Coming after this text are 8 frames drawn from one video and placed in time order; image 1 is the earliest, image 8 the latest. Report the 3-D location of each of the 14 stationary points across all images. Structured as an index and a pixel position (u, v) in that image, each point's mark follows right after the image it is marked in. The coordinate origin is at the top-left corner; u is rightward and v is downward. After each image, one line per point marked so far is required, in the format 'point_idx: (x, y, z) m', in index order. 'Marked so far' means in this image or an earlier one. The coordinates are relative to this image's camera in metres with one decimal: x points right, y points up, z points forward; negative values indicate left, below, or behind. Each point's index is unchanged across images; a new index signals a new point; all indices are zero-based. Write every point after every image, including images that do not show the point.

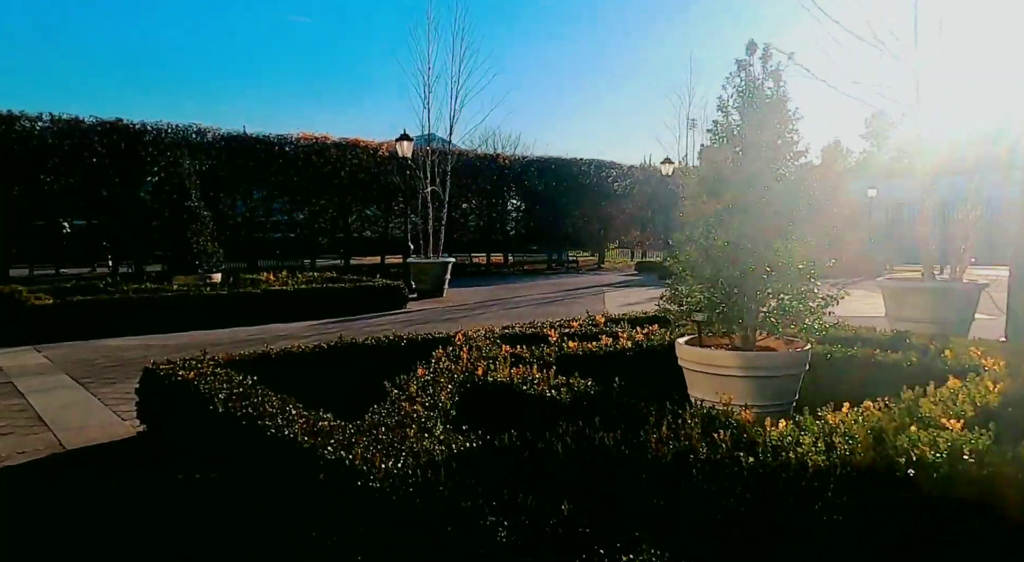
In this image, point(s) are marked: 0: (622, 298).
0: (+2.3, -0.4, +13.2) m
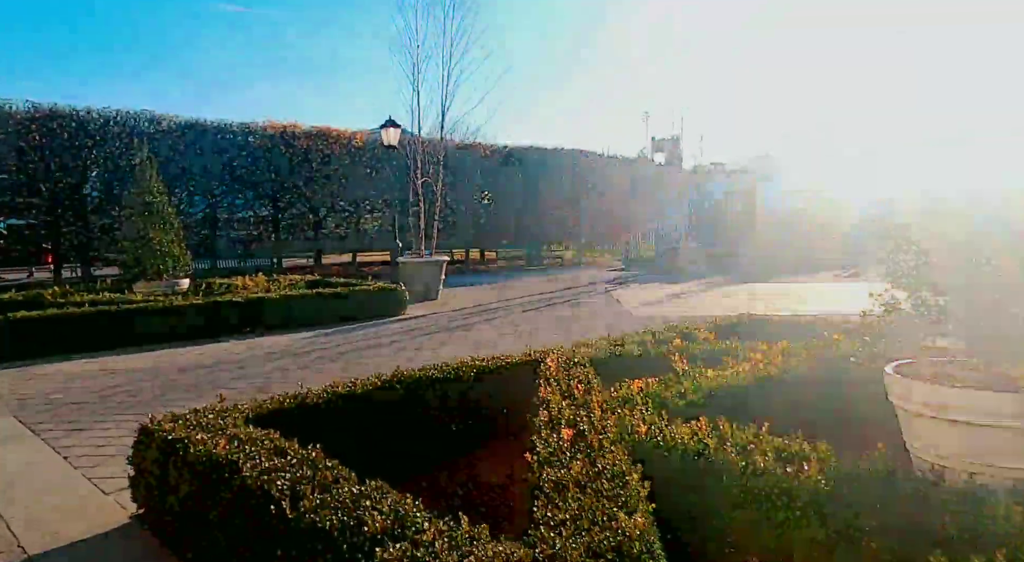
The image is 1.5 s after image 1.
0: (+2.3, -0.3, +12.3) m
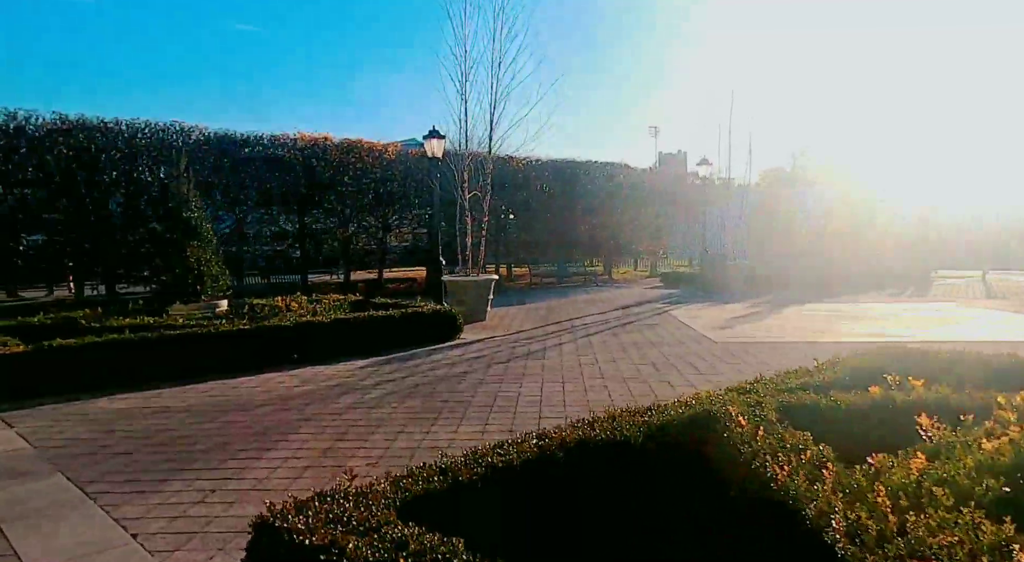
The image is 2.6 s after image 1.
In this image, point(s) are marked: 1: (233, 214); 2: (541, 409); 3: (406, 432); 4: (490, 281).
0: (+3.3, -0.7, +11.5) m
1: (-7.1, +1.7, +16.5) m
2: (+0.3, -1.1, +5.5) m
3: (-0.8, -1.2, +5.0) m
4: (-0.4, 0.0, +12.2) m
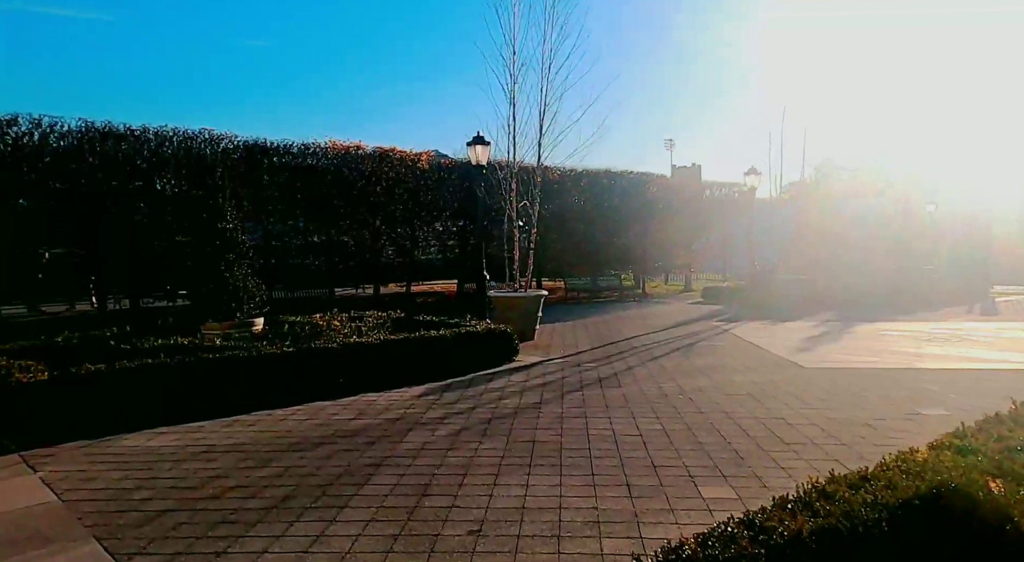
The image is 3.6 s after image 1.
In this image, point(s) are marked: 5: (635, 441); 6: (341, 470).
0: (+4.2, -1.0, +10.6) m
1: (-6.2, +1.4, +15.8) m
2: (+1.0, -1.3, +4.7) m
3: (-0.1, -1.3, +4.2) m
4: (+0.5, -0.3, +11.4) m
5: (+1.0, -1.2, +5.0) m
6: (-1.2, -1.3, +4.6) m
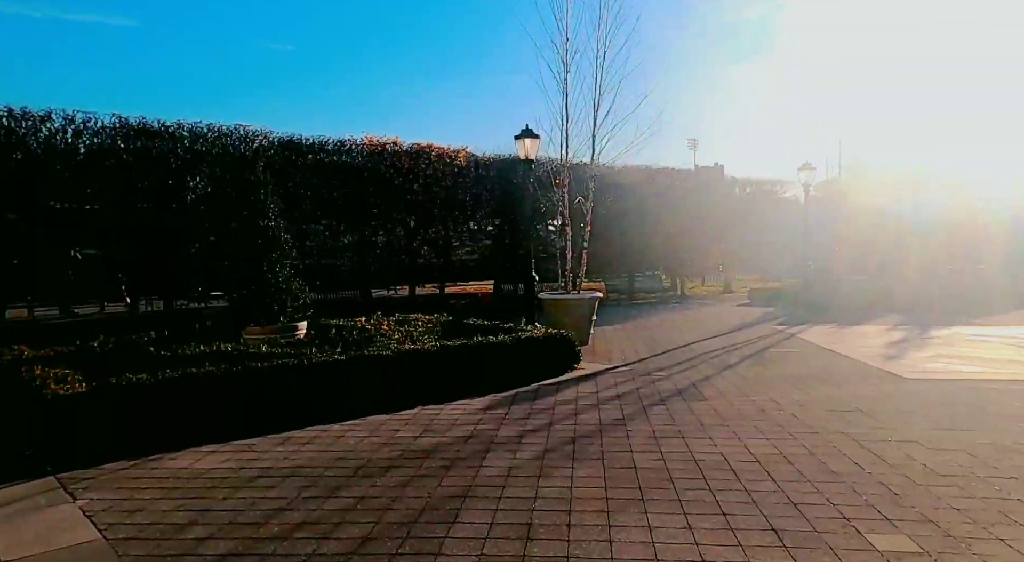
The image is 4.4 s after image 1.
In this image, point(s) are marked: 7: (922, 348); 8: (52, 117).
0: (+5.0, -1.0, +9.8) m
1: (-5.1, +1.3, +15.4) m
2: (+1.7, -1.3, +4.0) m
3: (+0.6, -1.3, +3.5) m
4: (+1.4, -0.3, +10.7) m
5: (+1.6, -1.3, +4.3) m
6: (-0.6, -1.4, +3.9) m
7: (+6.0, -1.0, +9.5) m
8: (-8.8, +3.1, +12.3) m
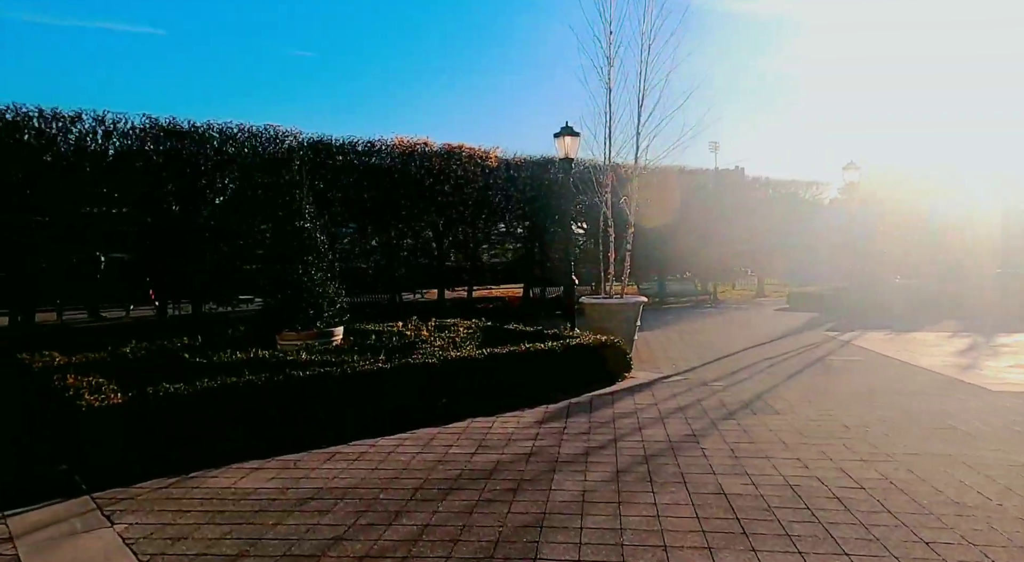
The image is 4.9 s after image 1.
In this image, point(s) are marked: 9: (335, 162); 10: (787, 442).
0: (+5.6, -1.1, +9.2) m
1: (-4.4, +1.2, +15.1) m
2: (+2.1, -1.3, +3.5) m
3: (+1.0, -1.4, +3.1) m
4: (+2.0, -0.4, +10.2) m
5: (+2.1, -1.3, +3.8) m
6: (-0.1, -1.4, +3.5) m
7: (+6.6, -1.0, +8.9) m
8: (-8.1, +3.1, +12.1) m
9: (-4.1, +2.8, +15.0) m
10: (+2.2, -1.3, +5.1) m
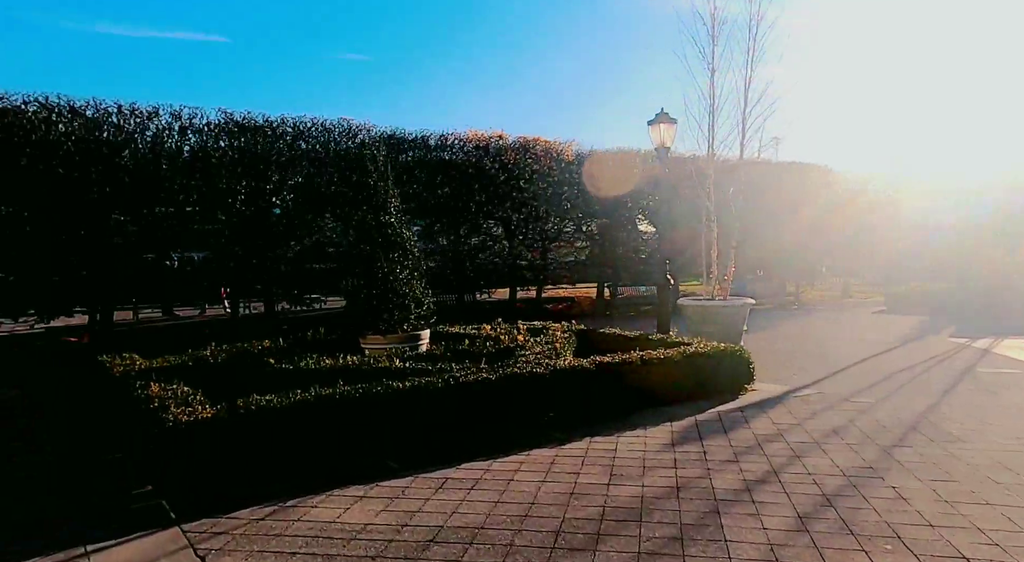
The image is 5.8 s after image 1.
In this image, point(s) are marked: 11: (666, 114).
0: (+6.9, -1.1, +8.0) m
1: (-2.6, +1.3, +14.6) m
2: (+3.0, -1.3, +2.6) m
3: (+1.8, -1.4, +2.2) m
4: (+3.4, -0.4, +9.3) m
5: (+2.9, -1.3, +2.8) m
6: (+0.7, -1.4, +2.7) m
7: (+7.9, -1.1, +7.5) m
8: (-6.6, +3.1, +11.9) m
9: (-2.4, +2.8, +14.5) m
10: (+3.1, -1.3, +4.1) m
11: (+2.4, +2.6, +10.2) m
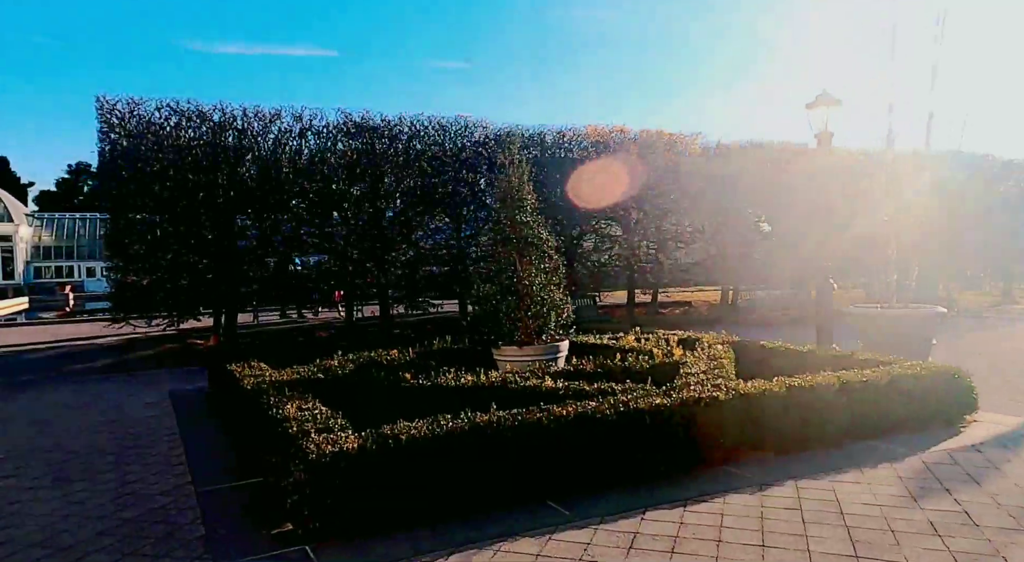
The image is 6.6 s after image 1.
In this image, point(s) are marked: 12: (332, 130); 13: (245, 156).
0: (+8.5, -1.1, +6.0) m
1: (0.0, +1.2, +14.0) m
2: (+3.8, -1.4, +1.2) m
3: (+2.6, -1.4, +1.0) m
4: (+5.2, -0.4, +7.8) m
5: (+3.8, -1.3, +1.5) m
6: (+1.6, -1.4, +1.7) m
7: (+9.4, -1.1, +5.5) m
8: (-4.3, +3.0, +11.9) m
9: (+0.2, +2.7, +13.8) m
10: (+4.2, -1.3, +2.8) m
11: (+4.4, +2.6, +8.9) m
12: (-3.4, +2.9, +12.2) m
13: (-4.7, +2.2, +11.4) m
